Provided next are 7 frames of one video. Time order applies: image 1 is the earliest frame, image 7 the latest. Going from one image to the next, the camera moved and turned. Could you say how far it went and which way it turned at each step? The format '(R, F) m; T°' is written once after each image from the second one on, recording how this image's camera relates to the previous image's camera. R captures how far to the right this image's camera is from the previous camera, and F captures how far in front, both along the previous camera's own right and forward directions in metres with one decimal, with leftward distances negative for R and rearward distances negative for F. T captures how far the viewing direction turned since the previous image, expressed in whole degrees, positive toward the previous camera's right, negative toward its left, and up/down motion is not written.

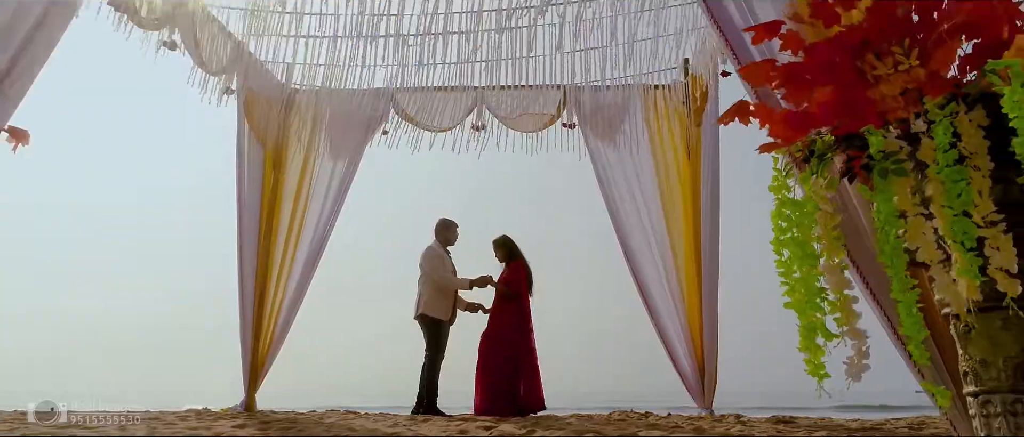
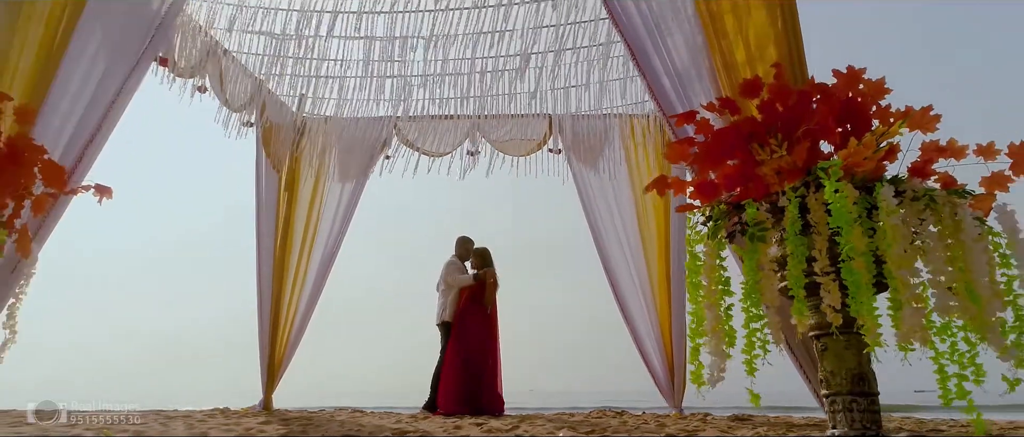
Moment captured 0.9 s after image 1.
(+0.1, -0.4) m; 0°
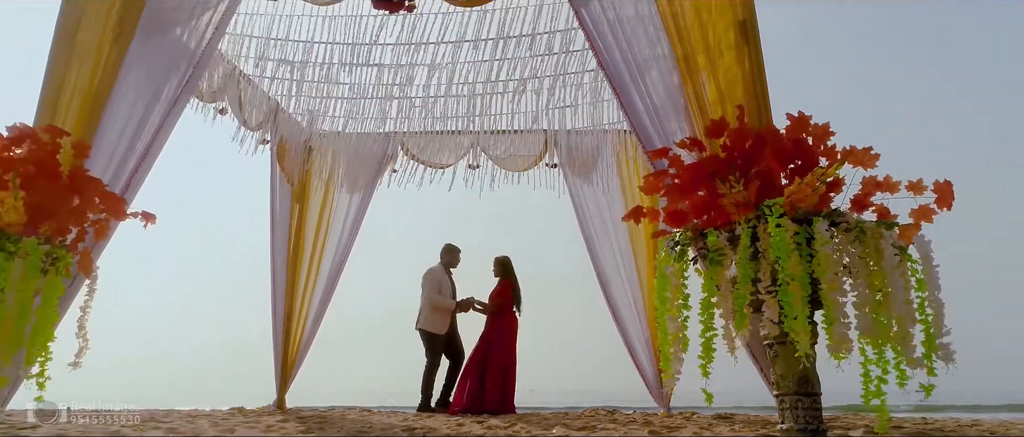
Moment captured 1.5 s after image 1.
(0.0, -0.3) m; 0°
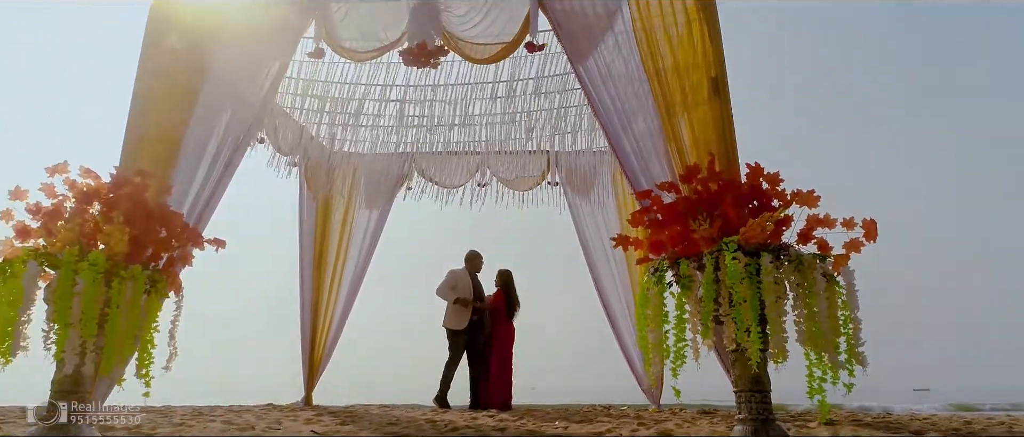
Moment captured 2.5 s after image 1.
(0.0, -0.5) m; 0°
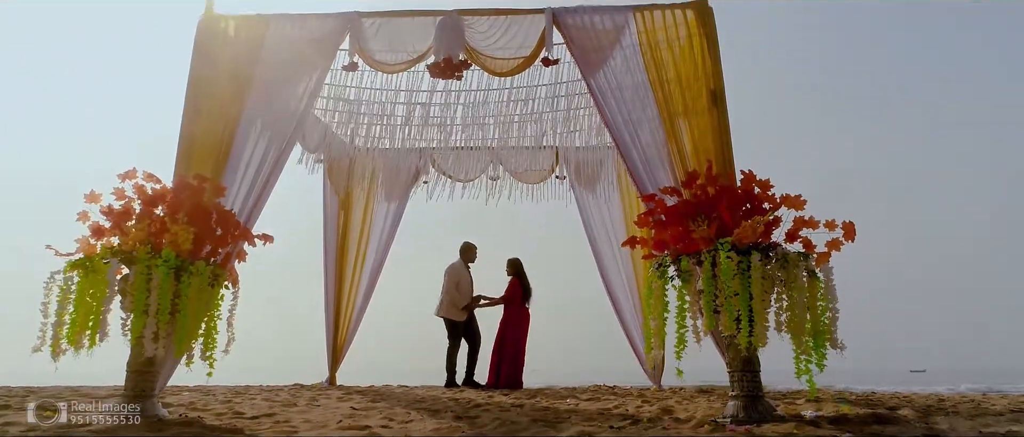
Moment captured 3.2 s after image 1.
(-0.1, -0.3) m; 0°
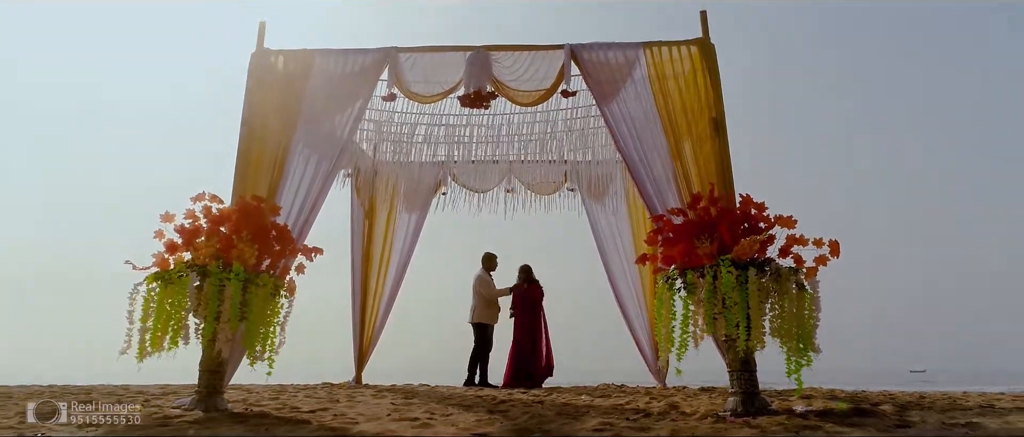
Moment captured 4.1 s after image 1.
(-0.1, -0.4) m; 0°
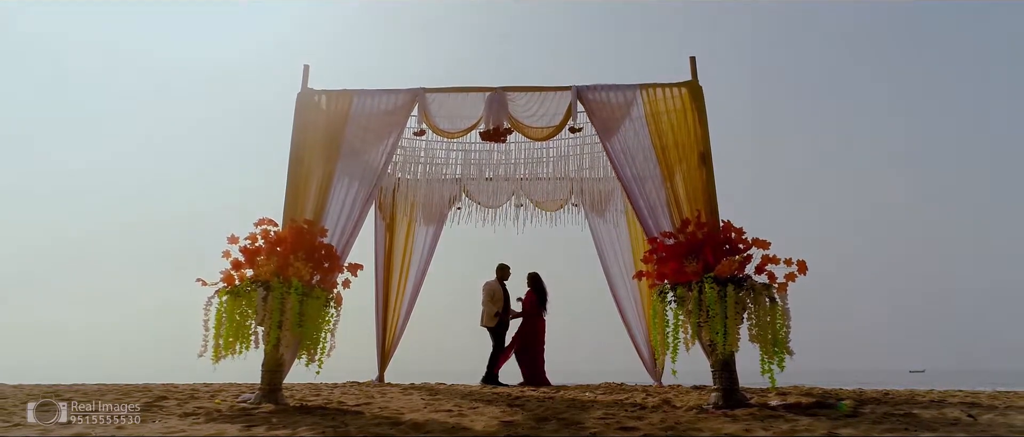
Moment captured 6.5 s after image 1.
(-0.1, -0.5) m; 0°
